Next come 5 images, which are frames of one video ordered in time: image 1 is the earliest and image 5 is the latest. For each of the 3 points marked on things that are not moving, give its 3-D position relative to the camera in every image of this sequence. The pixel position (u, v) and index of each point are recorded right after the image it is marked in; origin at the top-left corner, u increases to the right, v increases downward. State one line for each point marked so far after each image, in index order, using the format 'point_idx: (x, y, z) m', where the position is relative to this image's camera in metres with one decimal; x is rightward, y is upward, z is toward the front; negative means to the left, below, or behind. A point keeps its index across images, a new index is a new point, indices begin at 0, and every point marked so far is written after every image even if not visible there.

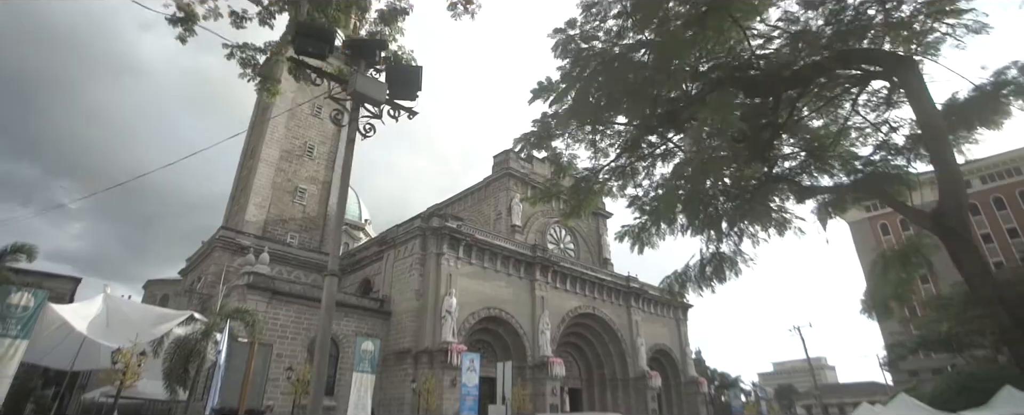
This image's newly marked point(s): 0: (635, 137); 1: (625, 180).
0: (+1.8, +1.1, +7.5) m
1: (+1.8, +0.5, +8.1) m
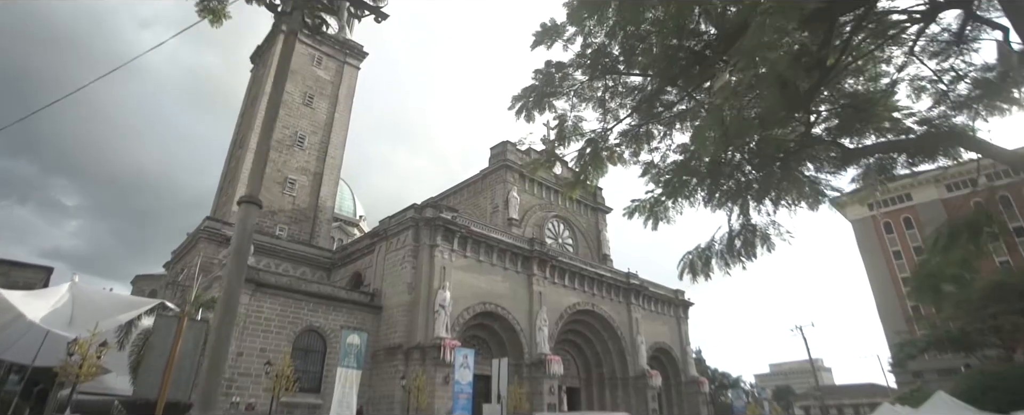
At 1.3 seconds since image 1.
0: (+1.8, +1.5, +6.5) m
1: (+1.8, +0.9, +7.1) m
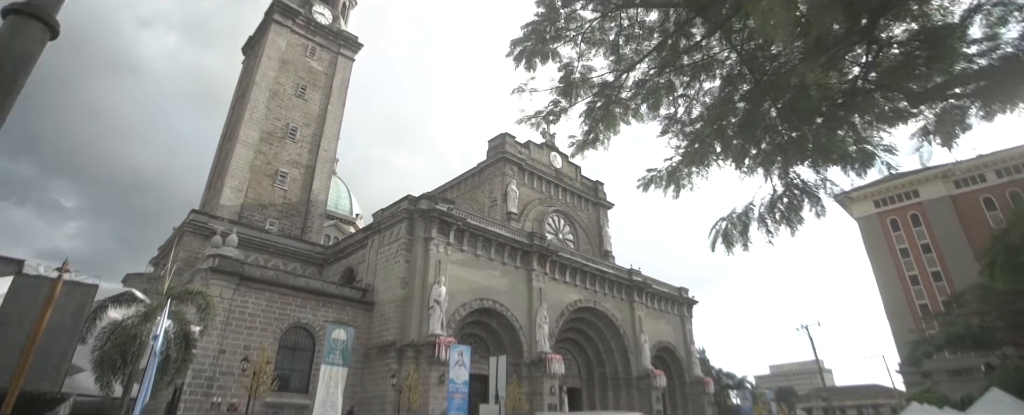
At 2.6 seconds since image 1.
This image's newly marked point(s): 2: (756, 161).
0: (+1.8, +1.9, +5.5) m
1: (+1.8, +1.3, +6.1) m
2: (+3.1, +0.6, +6.4) m
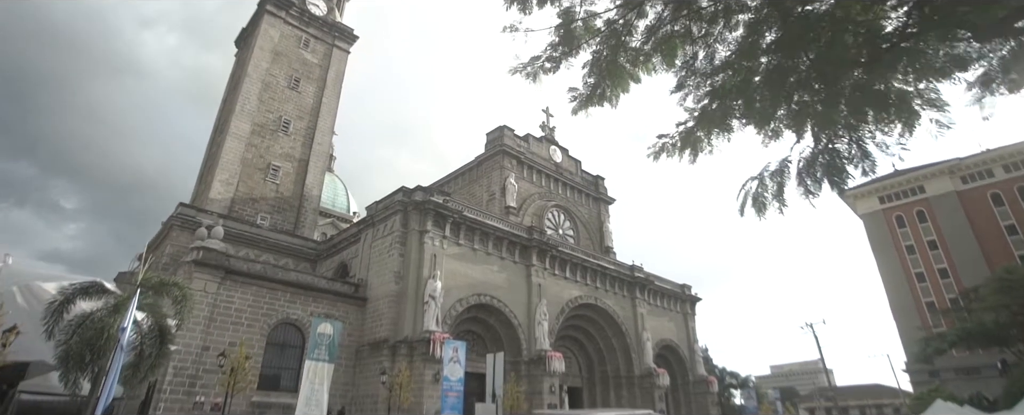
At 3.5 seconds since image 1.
0: (+1.7, +2.3, +4.7) m
1: (+1.7, +1.7, +5.3) m
2: (+3.0, +0.9, +5.6) m
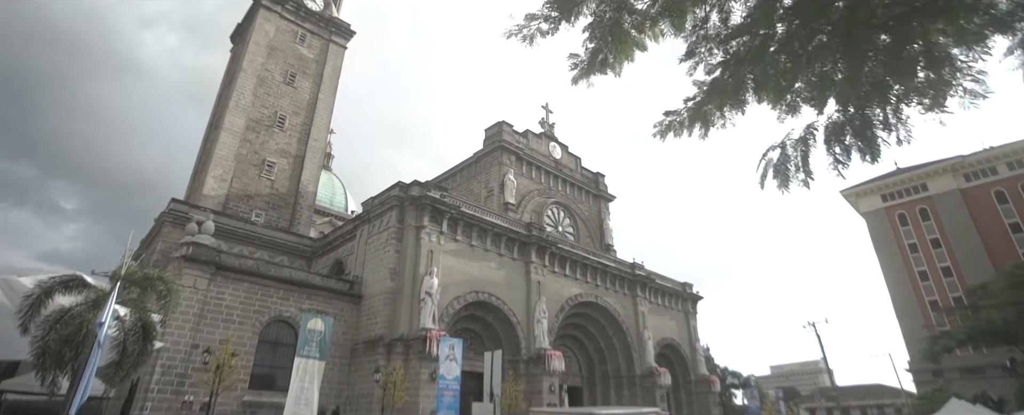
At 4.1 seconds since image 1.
0: (+1.6, +2.5, +4.3) m
1: (+1.6, +1.9, +4.9) m
2: (+3.0, +1.1, +5.2) m
